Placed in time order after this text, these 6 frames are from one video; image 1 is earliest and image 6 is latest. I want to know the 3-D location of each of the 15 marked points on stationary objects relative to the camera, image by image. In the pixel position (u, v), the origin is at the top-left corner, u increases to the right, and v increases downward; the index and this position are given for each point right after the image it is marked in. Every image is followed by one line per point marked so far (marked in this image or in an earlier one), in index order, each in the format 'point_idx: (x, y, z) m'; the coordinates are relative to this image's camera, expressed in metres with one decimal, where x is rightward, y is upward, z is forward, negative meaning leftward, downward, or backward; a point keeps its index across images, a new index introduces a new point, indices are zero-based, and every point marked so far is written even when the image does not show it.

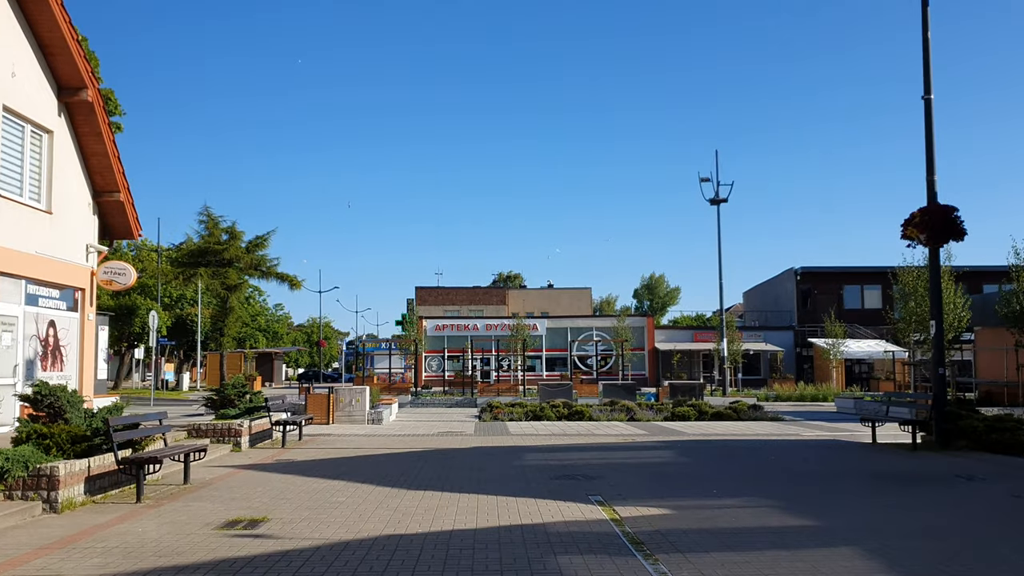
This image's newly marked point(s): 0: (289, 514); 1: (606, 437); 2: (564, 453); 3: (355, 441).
0: (-2.5, -2.5, +9.1) m
1: (+2.3, -3.5, +19.4) m
2: (+1.0, -3.1, +15.2) m
3: (-3.5, -3.5, +18.6) m
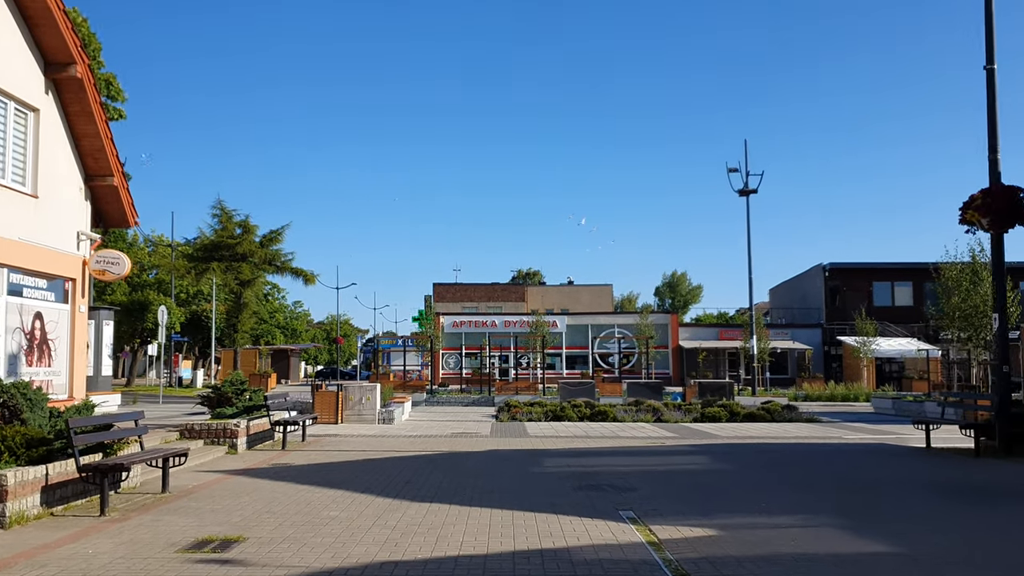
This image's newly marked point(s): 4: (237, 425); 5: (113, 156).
0: (-2.3, -2.3, +7.8) m
1: (+2.7, -3.3, +17.9) m
2: (+1.3, -2.9, +13.8) m
3: (-3.1, -3.3, +17.3) m
4: (-5.0, -2.5, +14.9) m
5: (-8.6, +2.8, +17.8) m
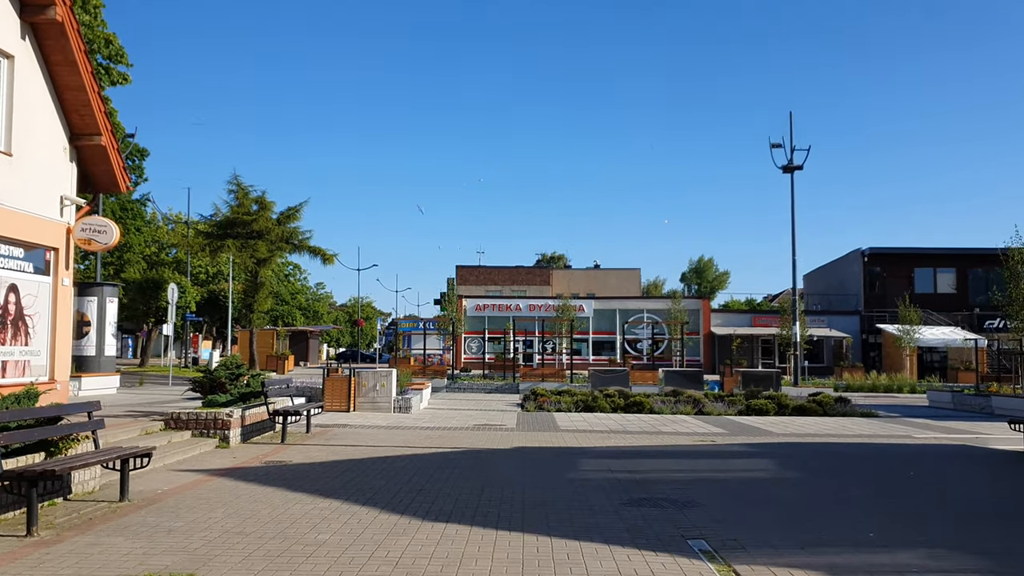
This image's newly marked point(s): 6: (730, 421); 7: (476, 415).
0: (-2.0, -2.0, +6.0) m
1: (+3.2, -2.9, +15.9) m
2: (+1.8, -2.5, +11.8) m
3: (-2.6, -2.8, +15.5) m
4: (-4.5, -2.0, +13.1) m
5: (-8.0, +3.4, +16.0) m
6: (+5.0, -3.1, +18.9) m
7: (-0.9, -3.1, +20.0) m
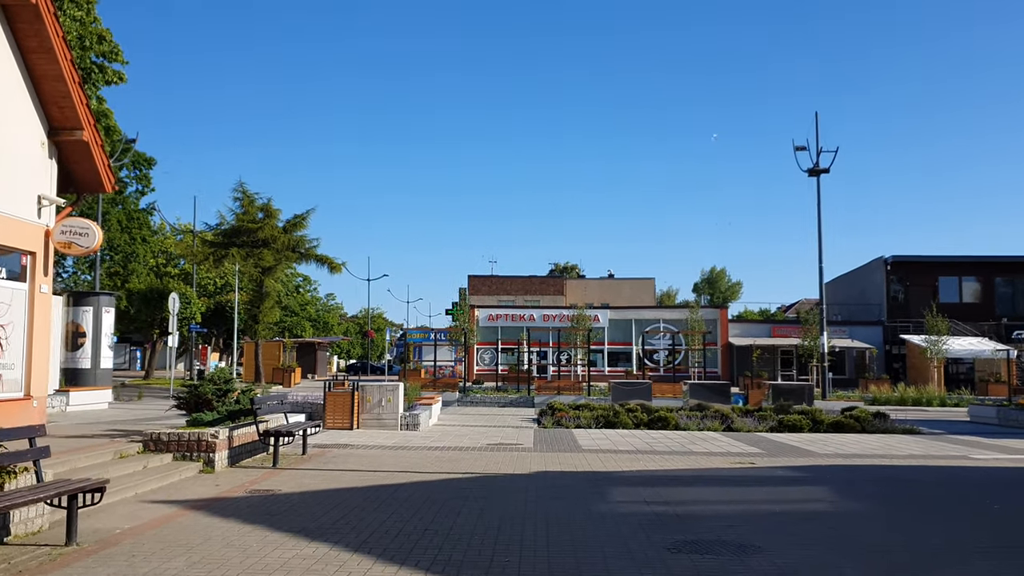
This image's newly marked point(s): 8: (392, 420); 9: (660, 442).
0: (-1.9, -2.0, +4.6) m
1: (+3.5, -3.0, +14.5) m
2: (+2.0, -2.5, +10.4) m
3: (-2.3, -2.9, +14.1) m
4: (-4.2, -2.1, +11.8) m
5: (-7.7, +3.3, +14.8) m
6: (+5.4, -3.2, +17.4) m
7: (-0.5, -3.2, +18.5) m
8: (-2.7, -3.0, +18.6) m
9: (+3.0, -3.1, +16.7) m
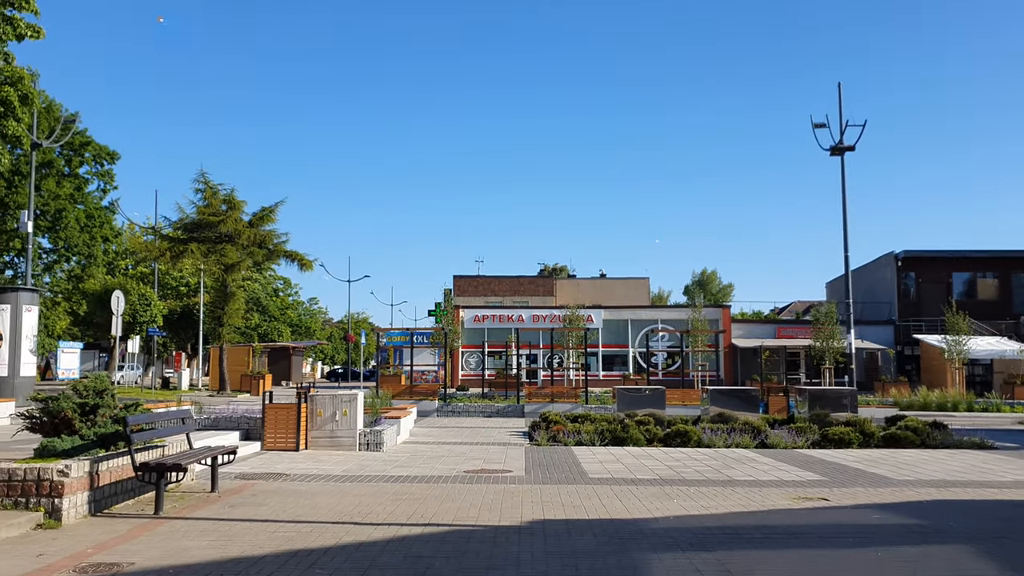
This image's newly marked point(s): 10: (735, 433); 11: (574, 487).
0: (-1.9, -1.7, +0.9) m
1: (+3.3, -2.7, +10.9) m
2: (+1.9, -2.2, +6.8) m
3: (-2.5, -2.6, +10.4) m
4: (-4.4, -1.8, +8.1) m
5: (-8.0, +3.5, +11.1) m
6: (+5.1, -2.9, +13.9) m
7: (-0.8, -3.0, +14.9) m
8: (-3.0, -2.7, +15.0) m
9: (+2.8, -2.8, +13.1) m
10: (+4.7, -3.0, +17.2) m
11: (+0.8, -2.7, +11.1) m
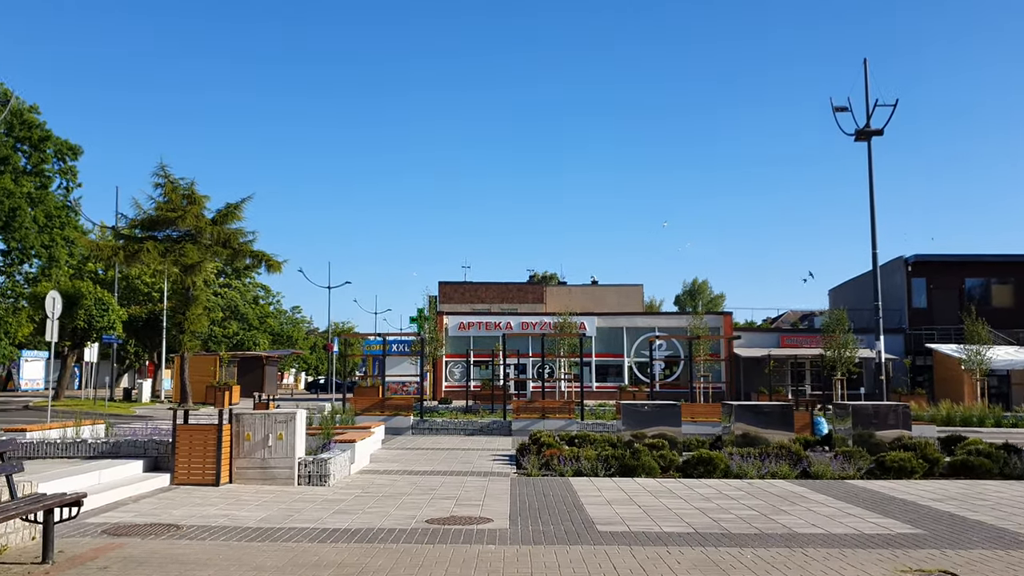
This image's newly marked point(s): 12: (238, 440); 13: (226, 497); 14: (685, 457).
0: (-2.0, -1.3, -2.3) m
1: (+3.1, -2.4, +7.7) m
2: (+1.7, -1.9, +3.6) m
3: (-2.7, -2.4, +7.1) m
4: (-4.6, -1.6, +4.8) m
5: (-8.2, +3.8, +7.8) m
6: (+4.9, -2.7, +10.7) m
7: (-1.0, -2.8, +11.6) m
8: (-3.2, -2.5, +11.7) m
9: (+2.5, -2.6, +9.9) m
10: (+4.4, -2.9, +14.0) m
11: (+0.6, -2.5, +7.8) m
12: (-3.9, -2.1, +11.7) m
13: (-3.6, -2.6, +10.4) m
14: (+3.0, -2.9, +14.1) m
